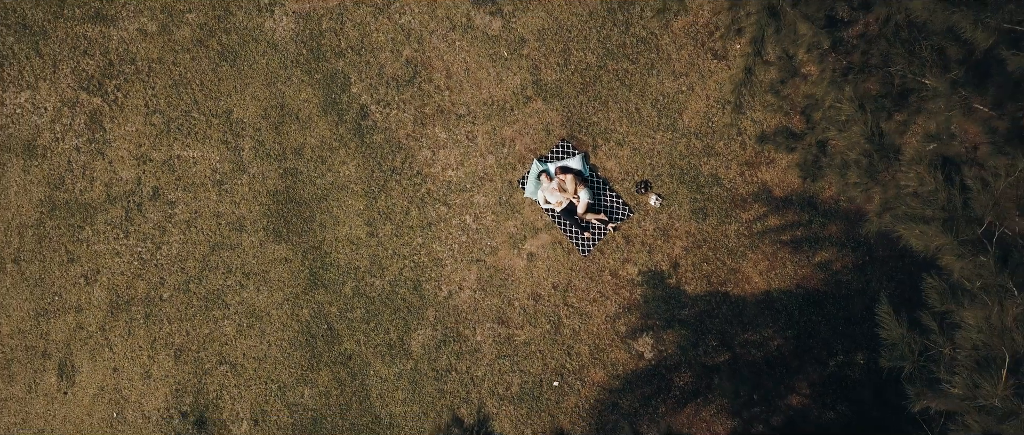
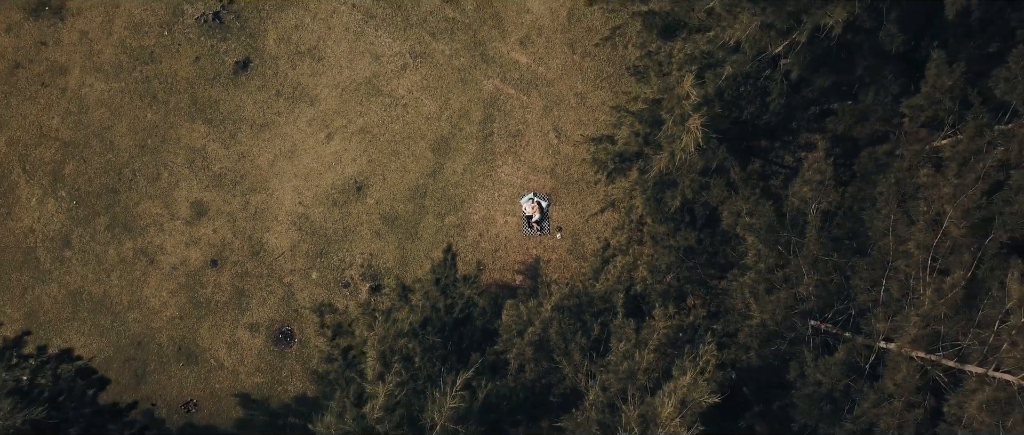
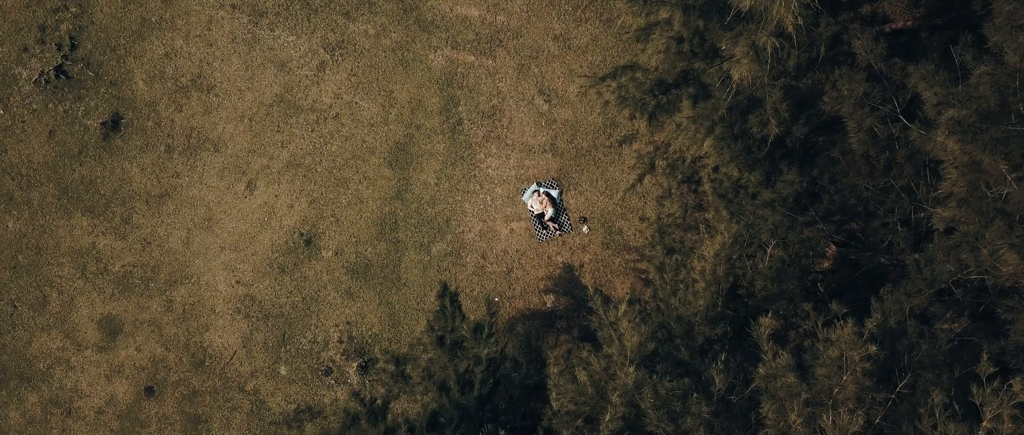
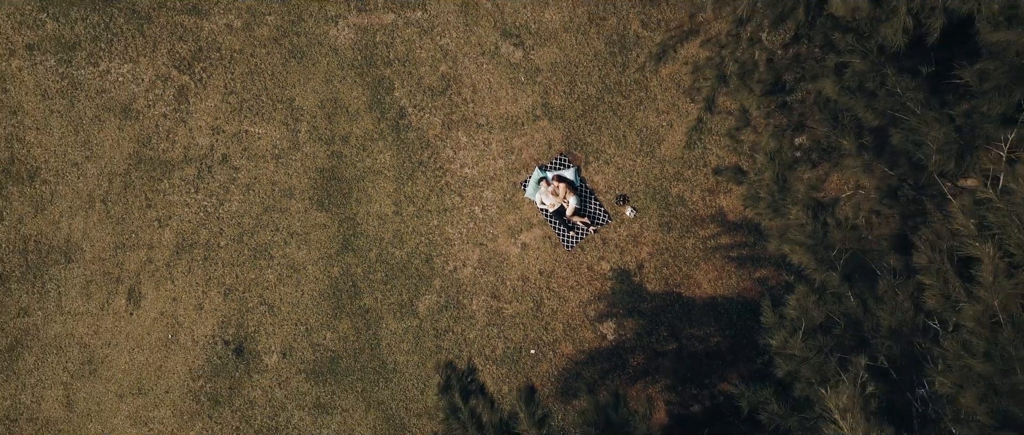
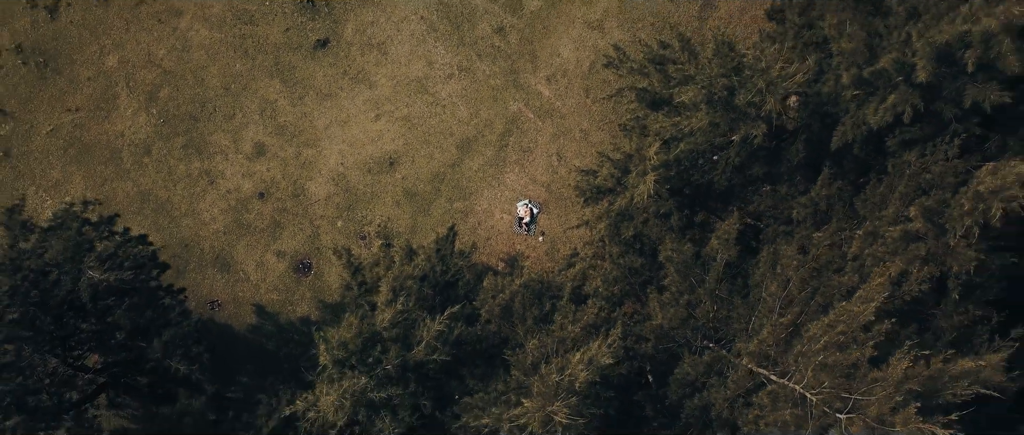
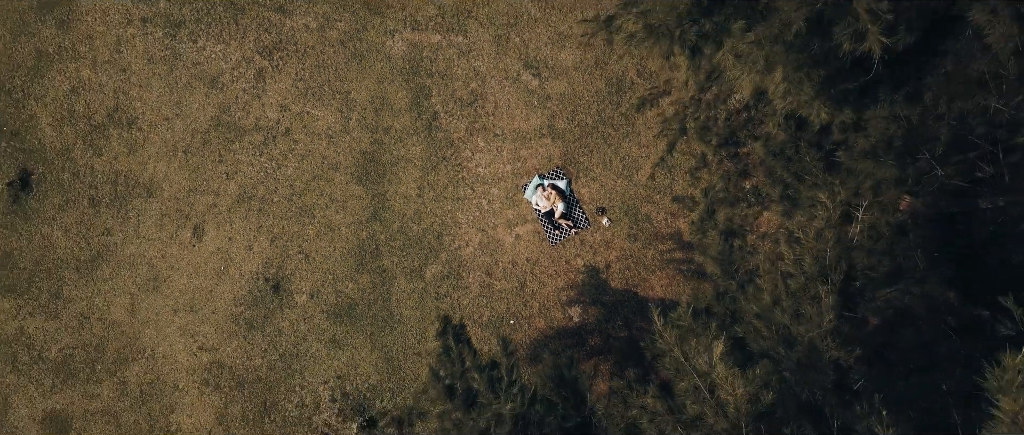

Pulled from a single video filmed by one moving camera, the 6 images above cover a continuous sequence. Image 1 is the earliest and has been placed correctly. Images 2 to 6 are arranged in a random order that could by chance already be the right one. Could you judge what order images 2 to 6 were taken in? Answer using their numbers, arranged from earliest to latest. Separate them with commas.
4, 6, 3, 2, 5
